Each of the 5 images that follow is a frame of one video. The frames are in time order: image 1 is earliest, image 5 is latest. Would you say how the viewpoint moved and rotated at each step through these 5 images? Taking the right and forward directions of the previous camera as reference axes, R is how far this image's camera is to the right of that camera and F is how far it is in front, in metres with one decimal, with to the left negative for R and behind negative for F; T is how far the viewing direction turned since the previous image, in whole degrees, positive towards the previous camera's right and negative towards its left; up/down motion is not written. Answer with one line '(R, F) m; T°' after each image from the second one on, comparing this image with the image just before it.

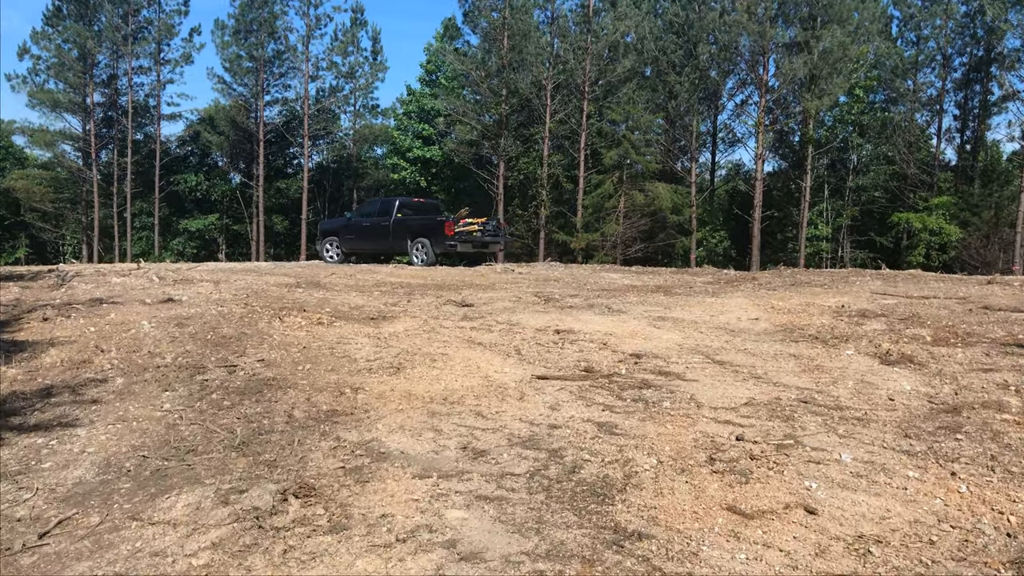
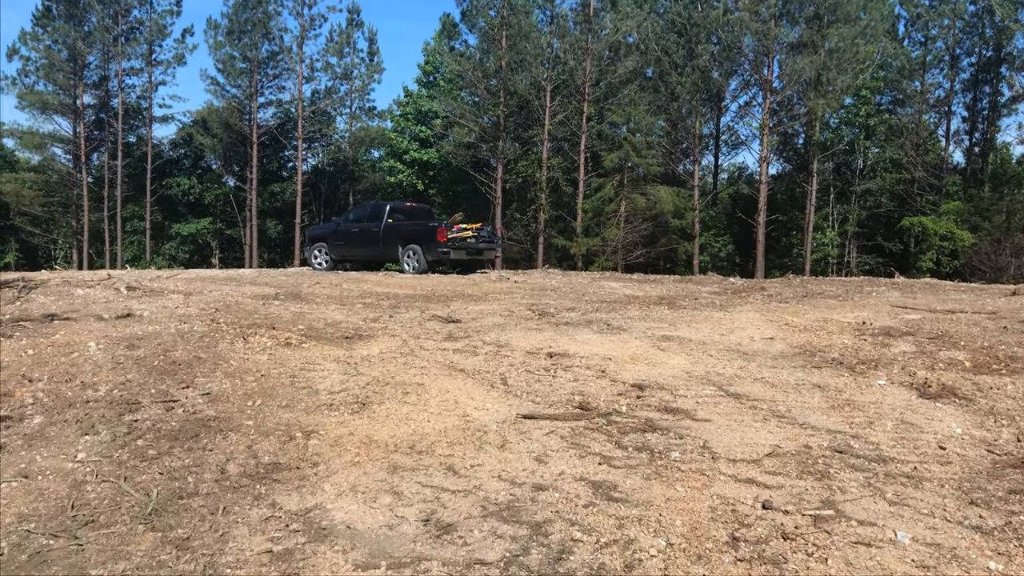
(+0.1, +0.6) m; 0°
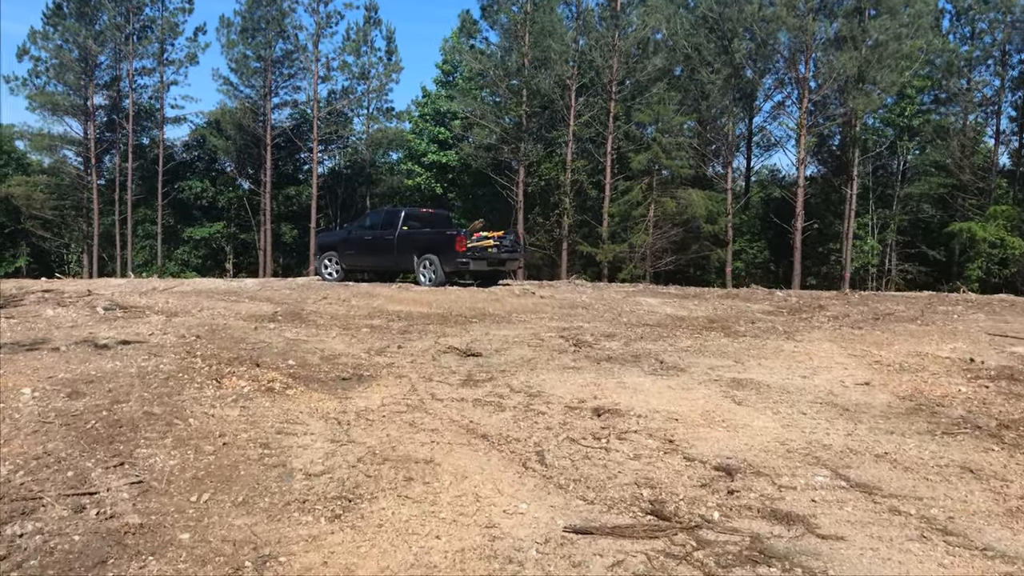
(-0.1, +1.2) m; -1°
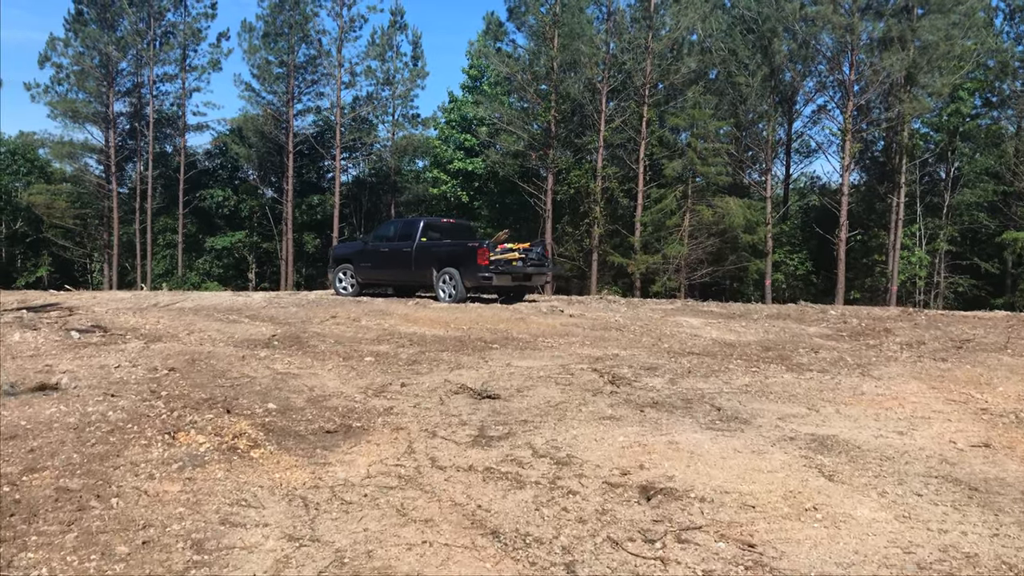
(0.0, +1.0) m; -2°
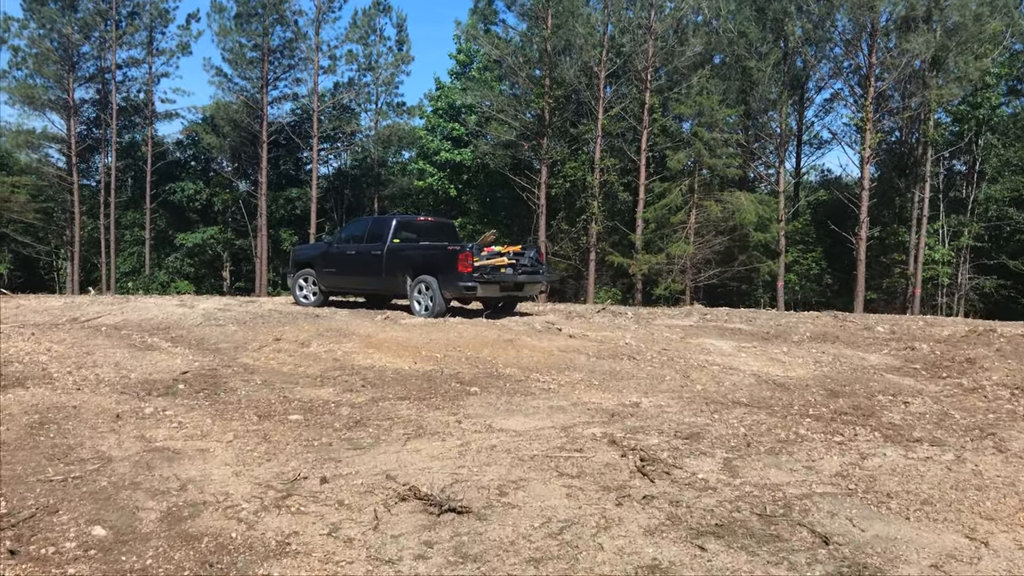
(+0.1, +1.8) m; +1°
